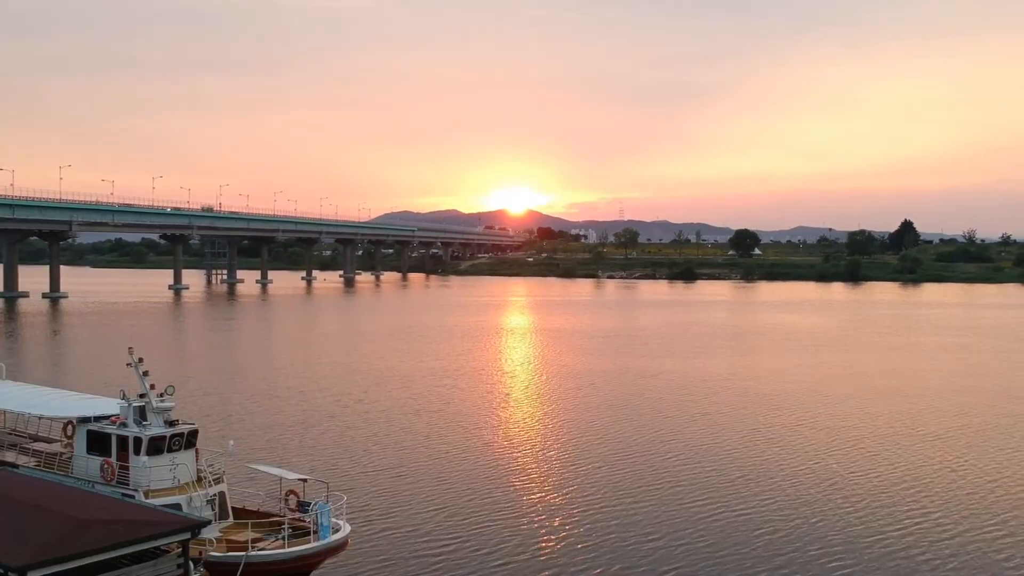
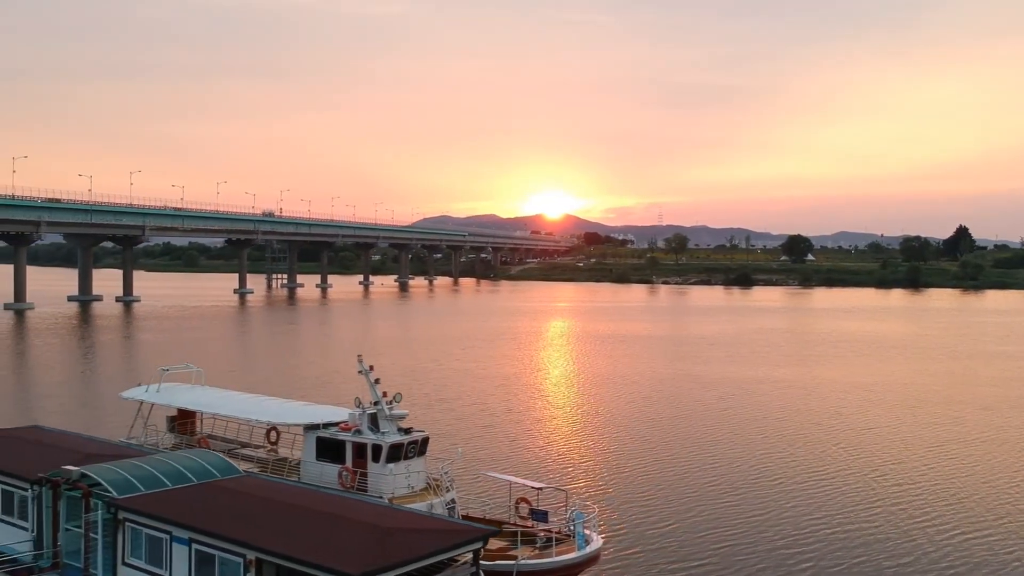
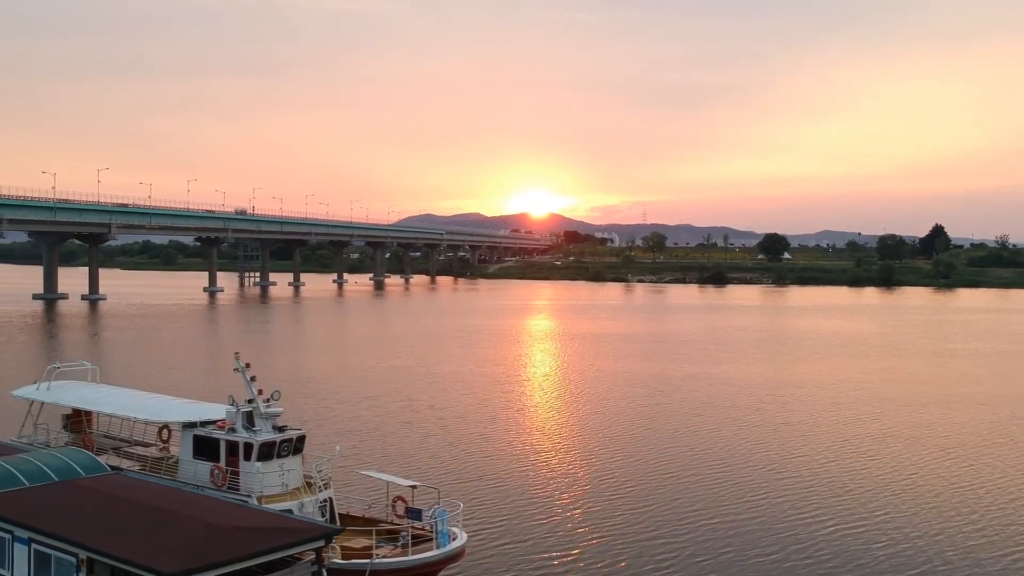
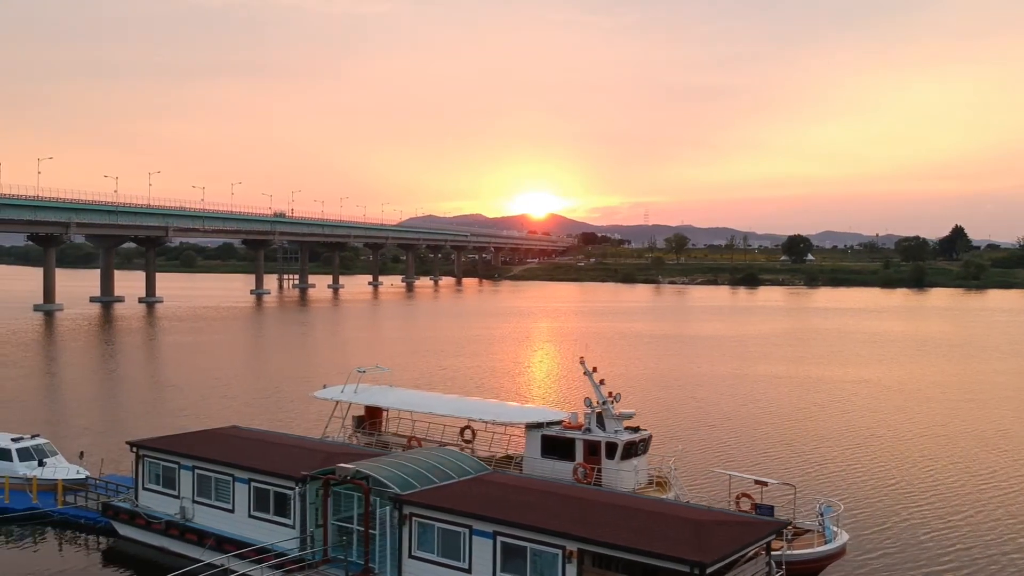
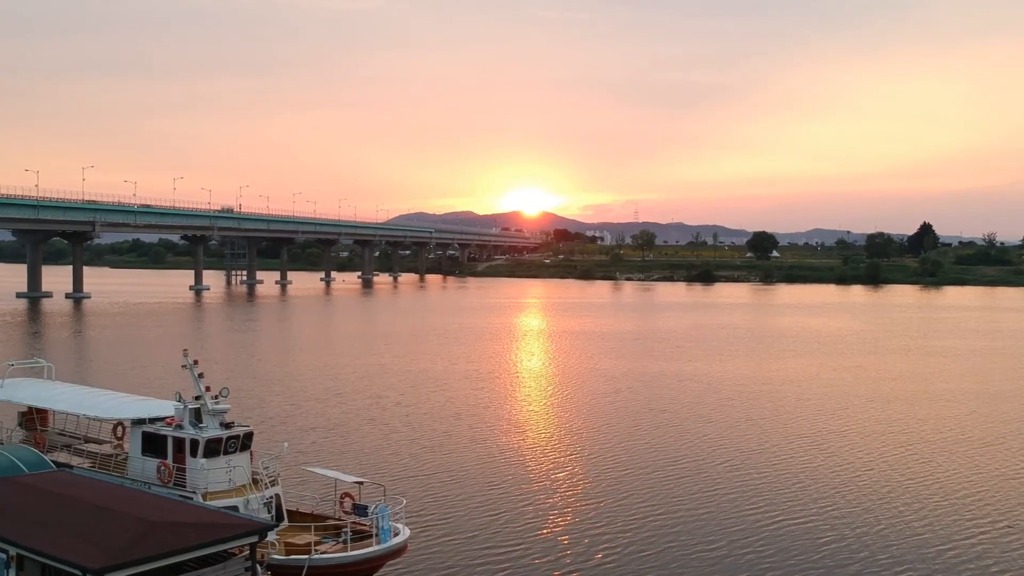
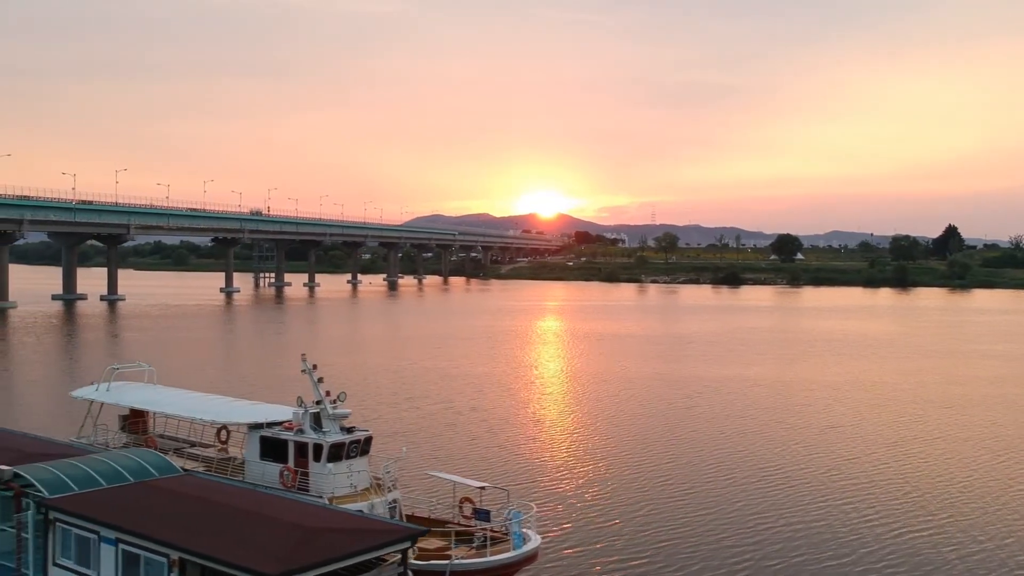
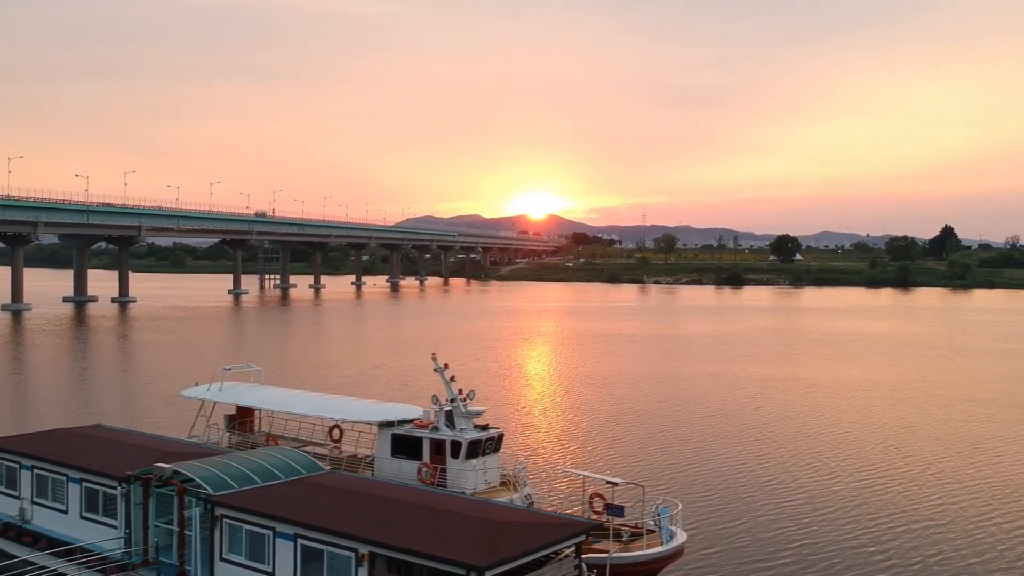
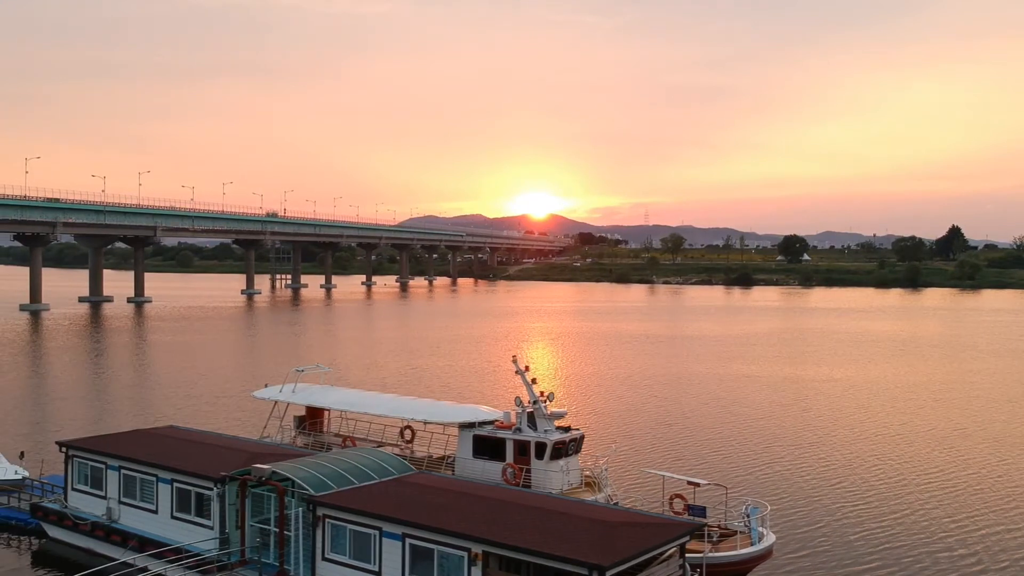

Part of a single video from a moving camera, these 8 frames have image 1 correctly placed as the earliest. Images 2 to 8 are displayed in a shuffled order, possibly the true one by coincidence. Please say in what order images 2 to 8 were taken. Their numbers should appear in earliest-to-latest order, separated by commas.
5, 3, 6, 2, 7, 8, 4
